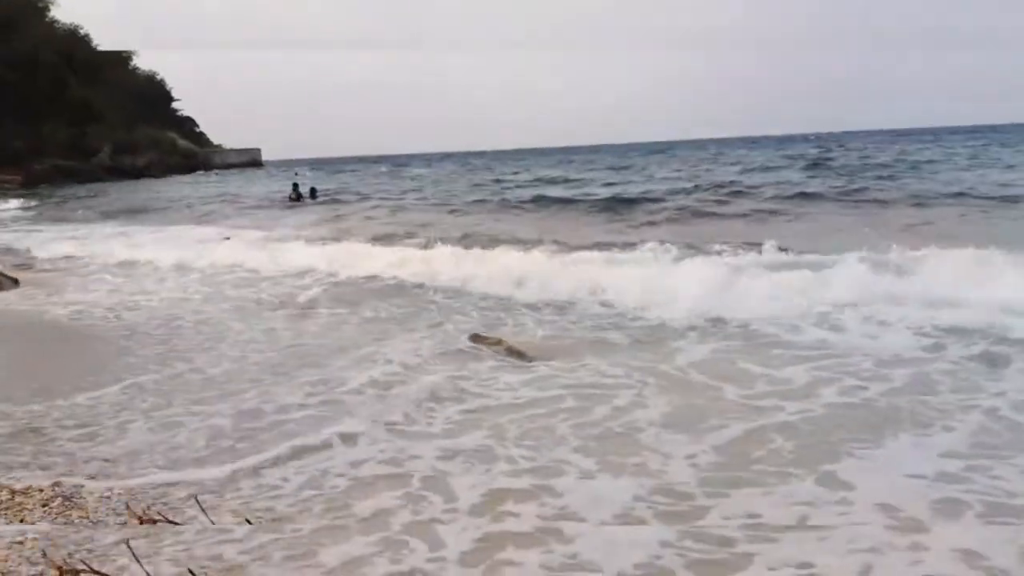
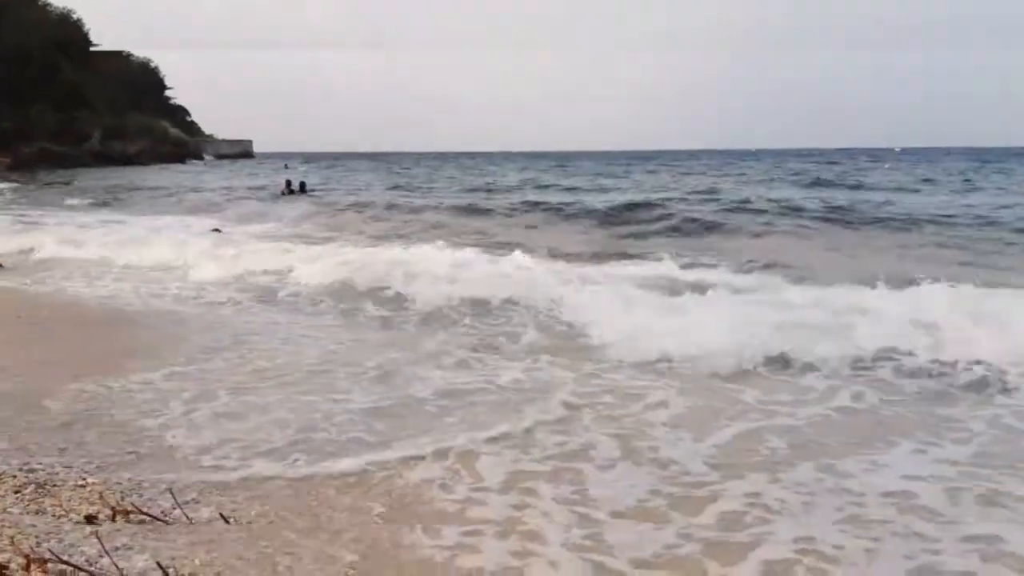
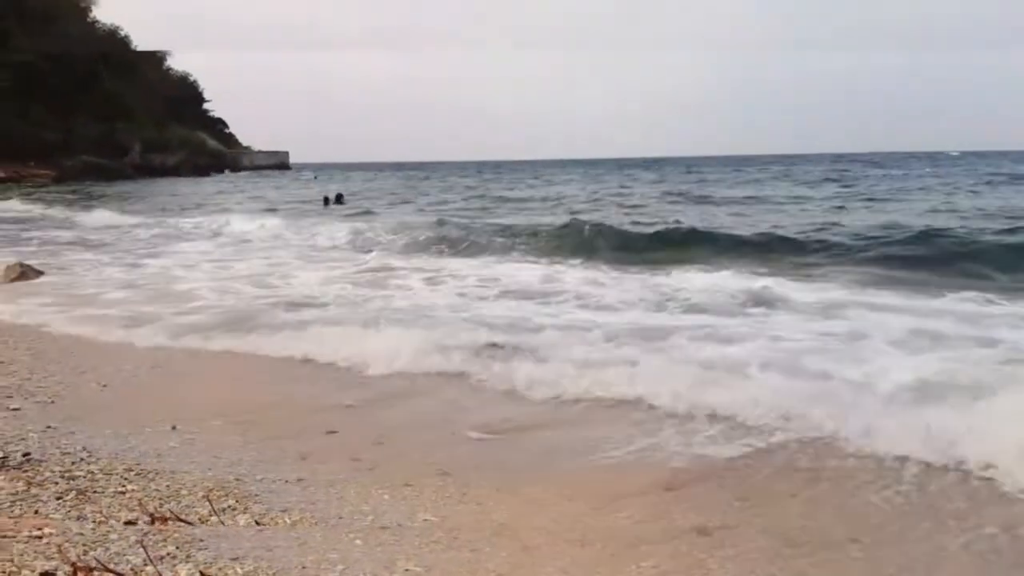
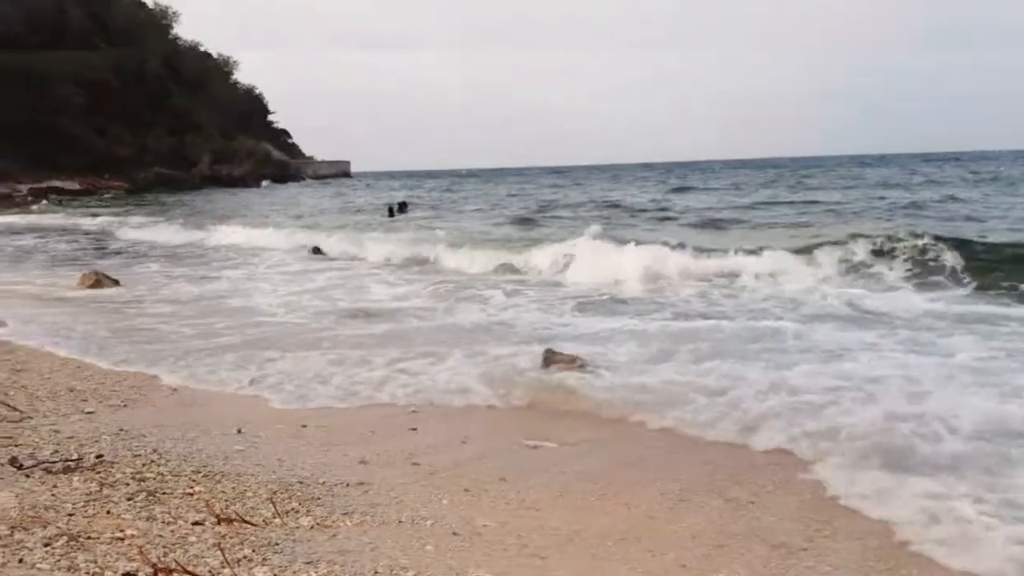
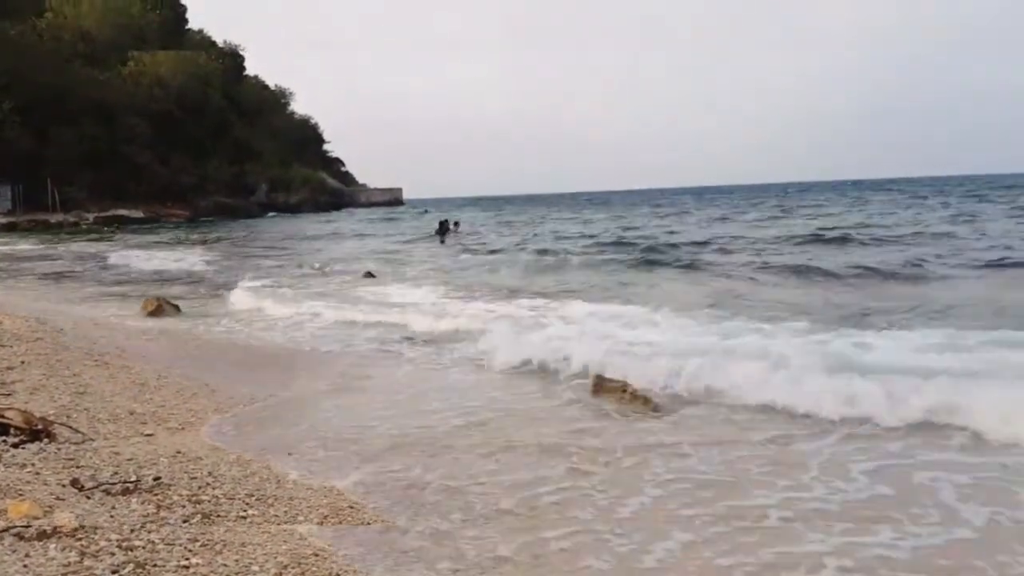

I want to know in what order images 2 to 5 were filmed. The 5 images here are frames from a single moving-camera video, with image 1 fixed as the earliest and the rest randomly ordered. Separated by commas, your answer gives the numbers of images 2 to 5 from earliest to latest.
2, 3, 4, 5
